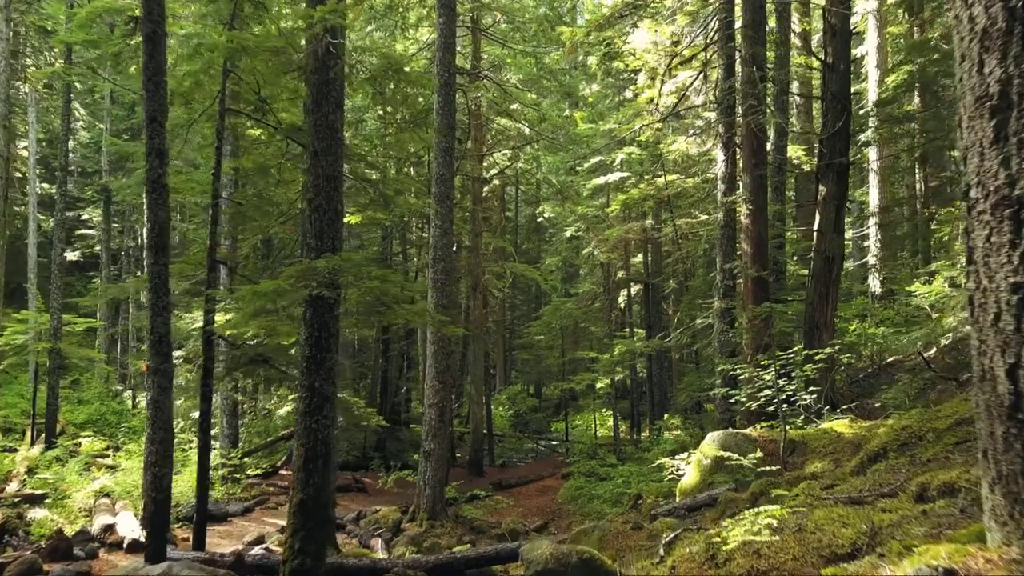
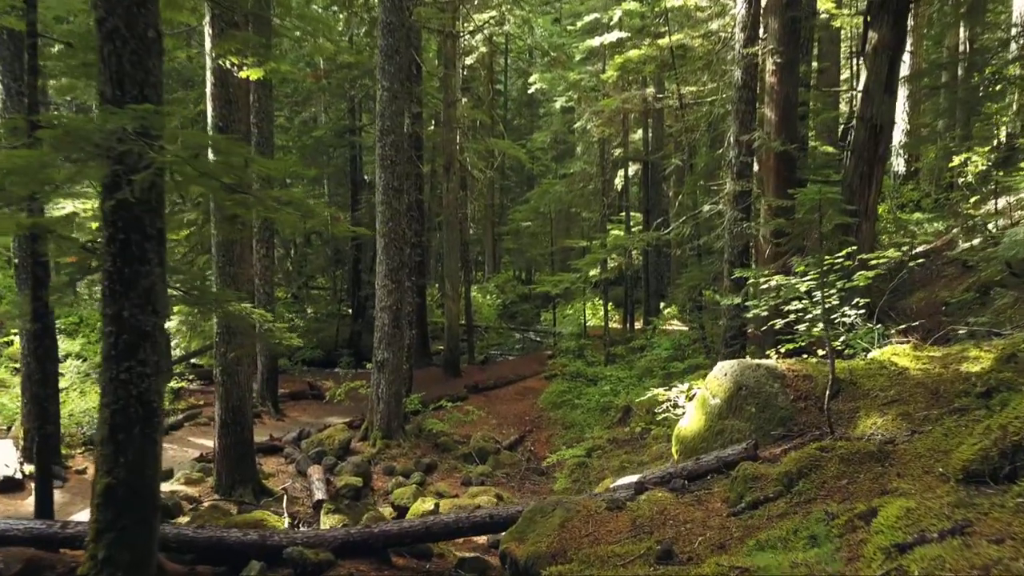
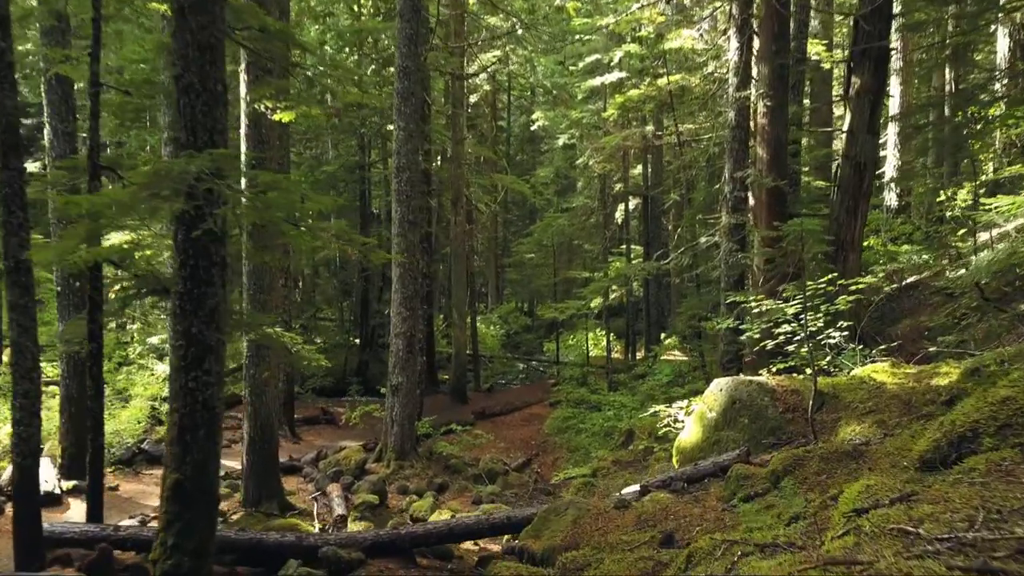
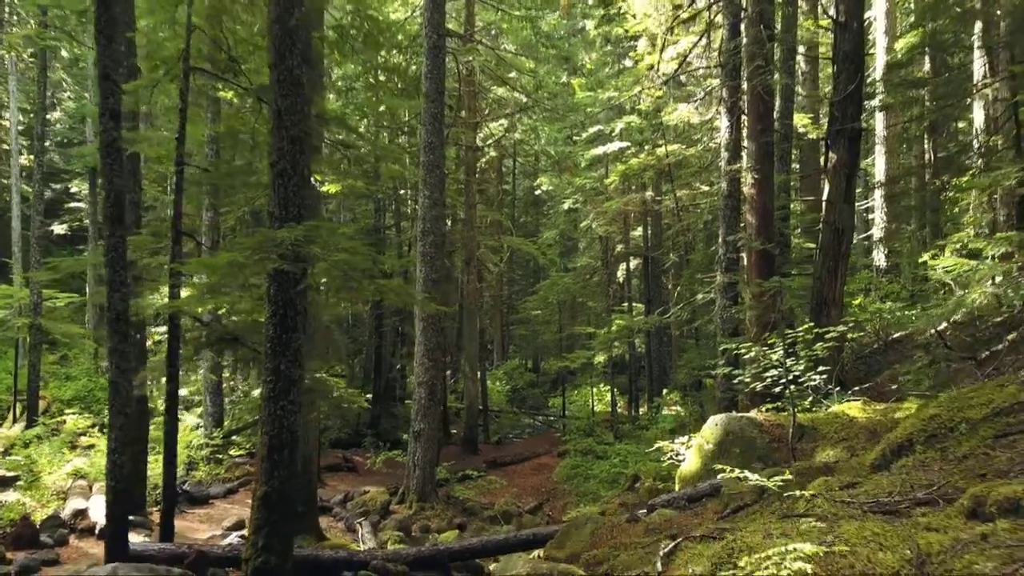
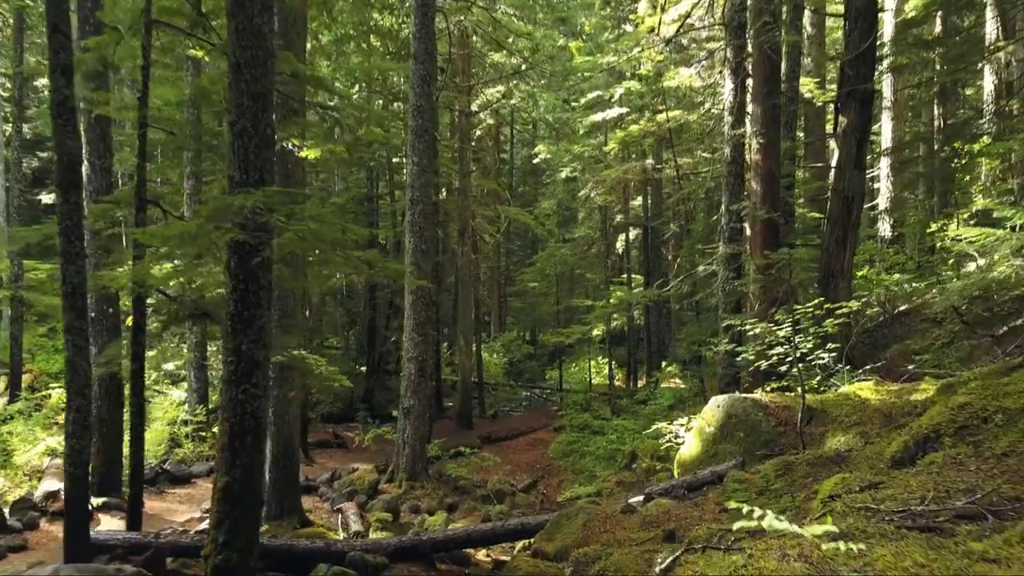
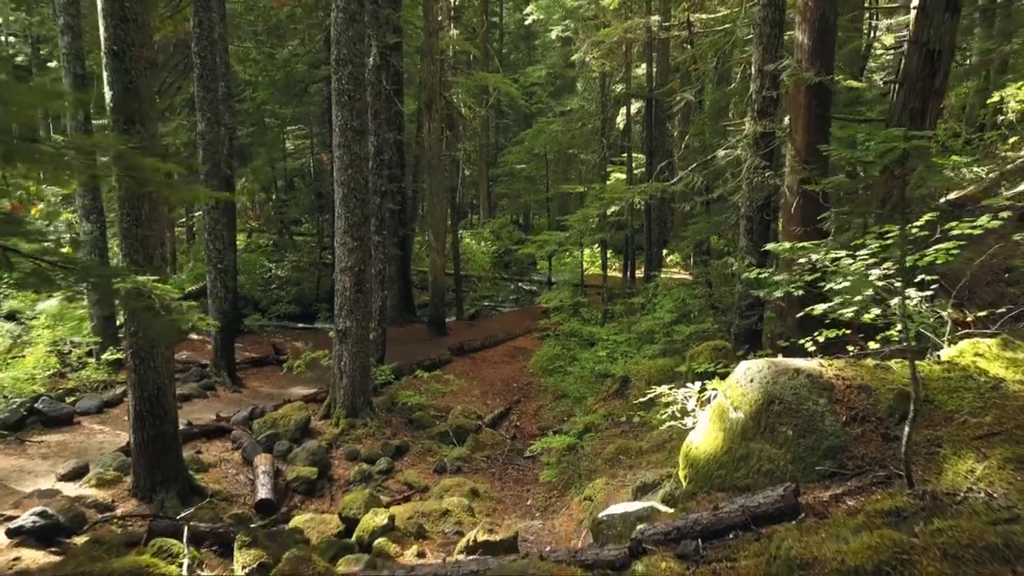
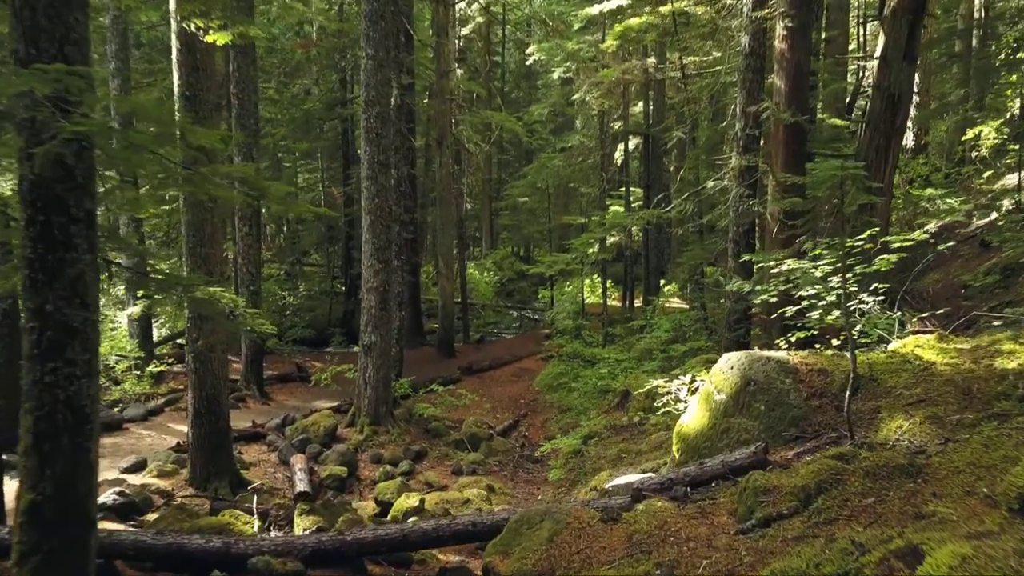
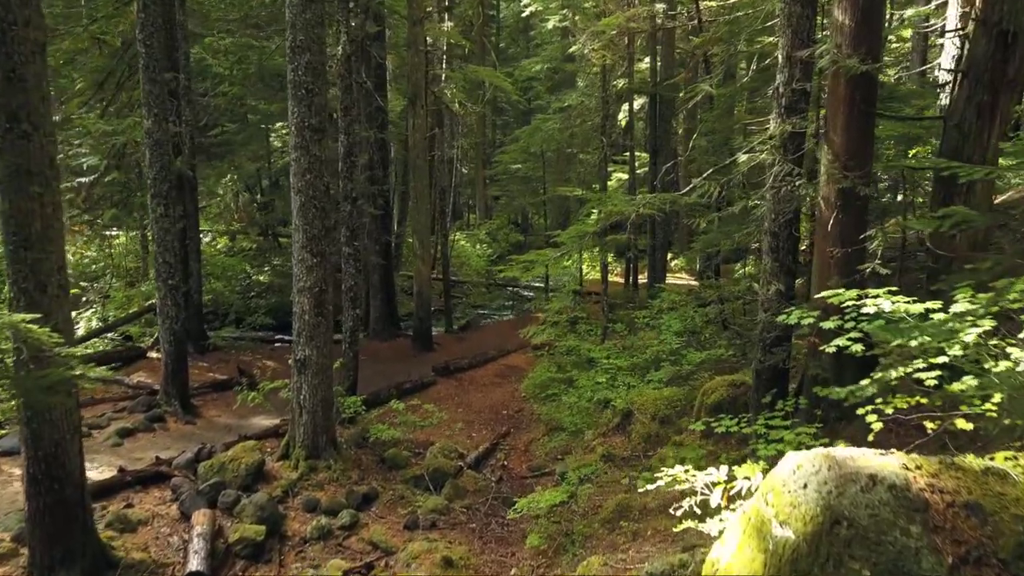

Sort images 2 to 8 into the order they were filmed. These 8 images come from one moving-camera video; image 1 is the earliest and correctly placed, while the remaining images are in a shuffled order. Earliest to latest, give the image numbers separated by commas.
4, 5, 3, 2, 7, 6, 8
